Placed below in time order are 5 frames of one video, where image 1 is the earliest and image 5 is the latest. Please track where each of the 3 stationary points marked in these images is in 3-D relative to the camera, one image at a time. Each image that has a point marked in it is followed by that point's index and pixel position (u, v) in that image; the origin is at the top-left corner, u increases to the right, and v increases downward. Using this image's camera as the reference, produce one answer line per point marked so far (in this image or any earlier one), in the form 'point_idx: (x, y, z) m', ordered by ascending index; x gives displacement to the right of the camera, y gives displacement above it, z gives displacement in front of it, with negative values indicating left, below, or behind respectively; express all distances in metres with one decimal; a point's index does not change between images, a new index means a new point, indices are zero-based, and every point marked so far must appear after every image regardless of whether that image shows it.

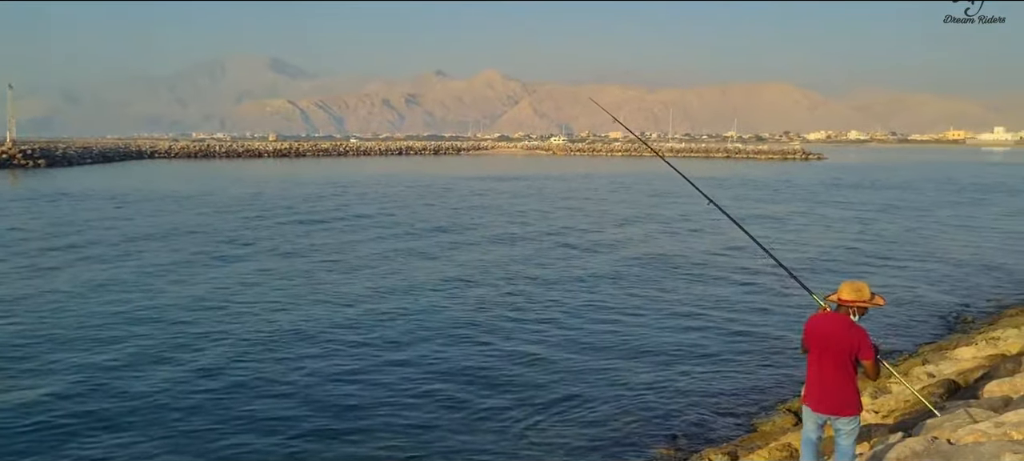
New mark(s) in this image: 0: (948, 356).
0: (+5.7, -1.7, +10.8) m
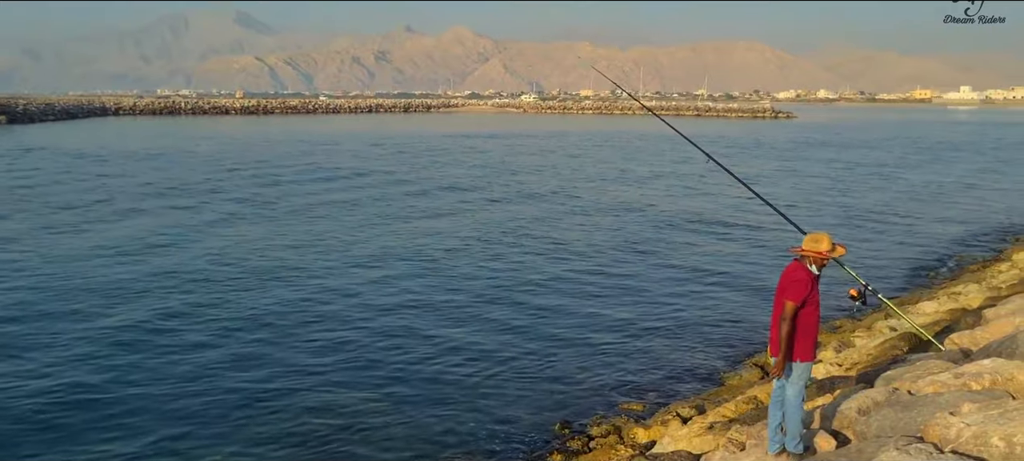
0: (+5.3, -1.1, +11.0) m
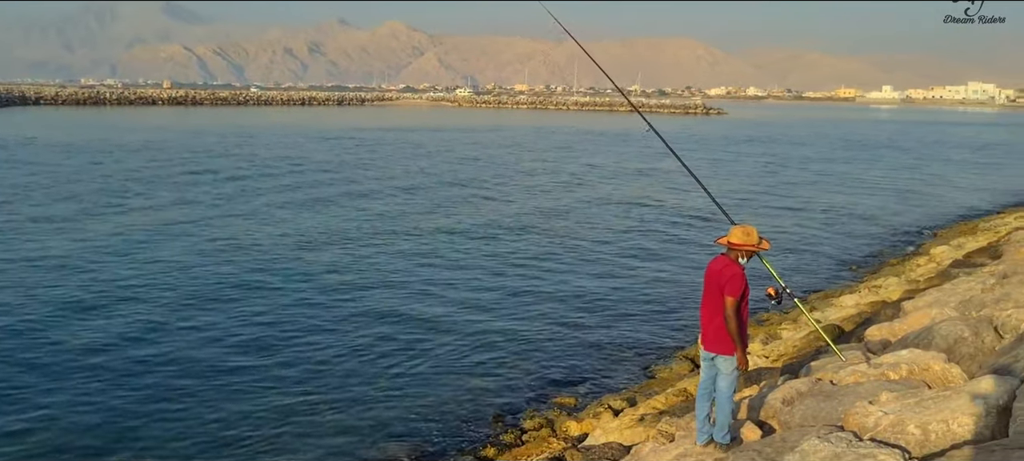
0: (+4.4, -1.0, +11.3) m
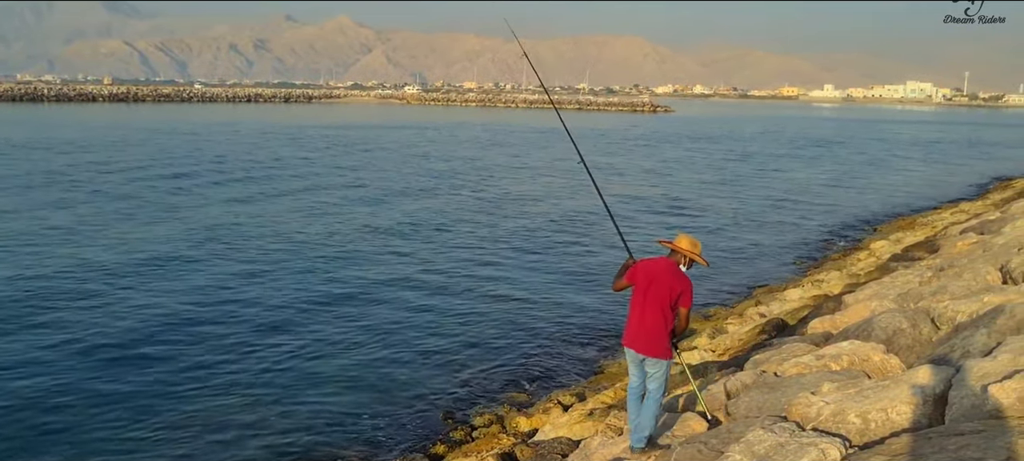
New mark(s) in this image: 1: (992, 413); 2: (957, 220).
0: (+3.7, -0.9, +11.4) m
1: (+2.8, -1.1, +4.8) m
2: (+8.8, +0.2, +16.3) m
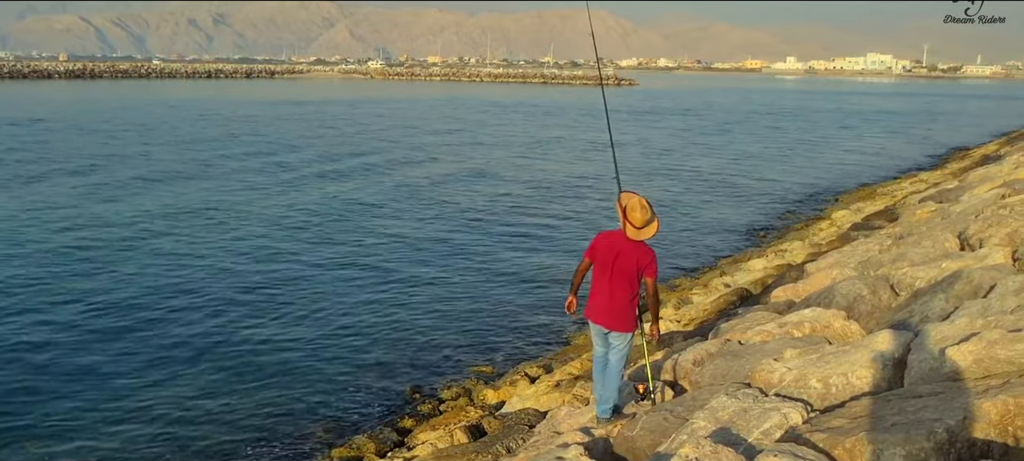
0: (+3.2, -0.5, +11.5) m
1: (+2.6, -0.8, +4.8) m
2: (+8.1, +0.8, +16.6) m
